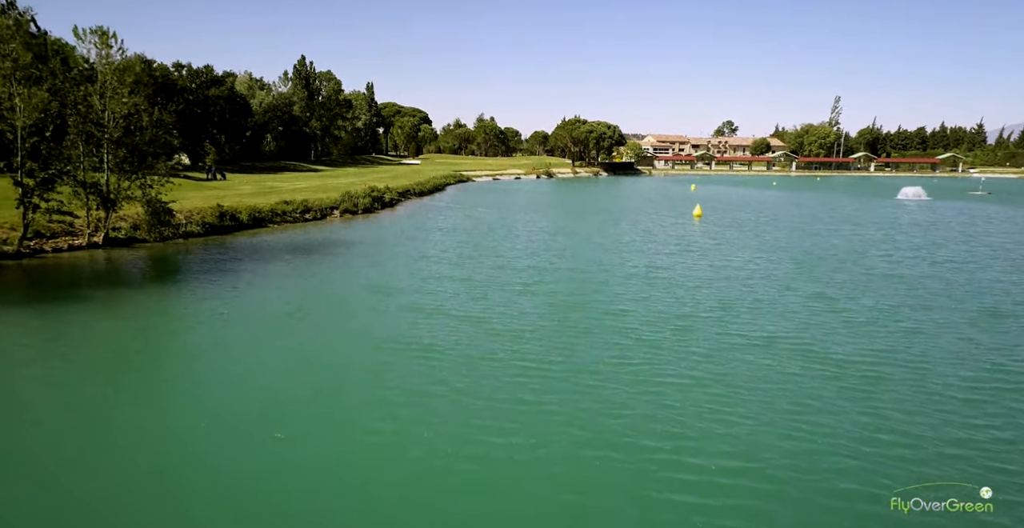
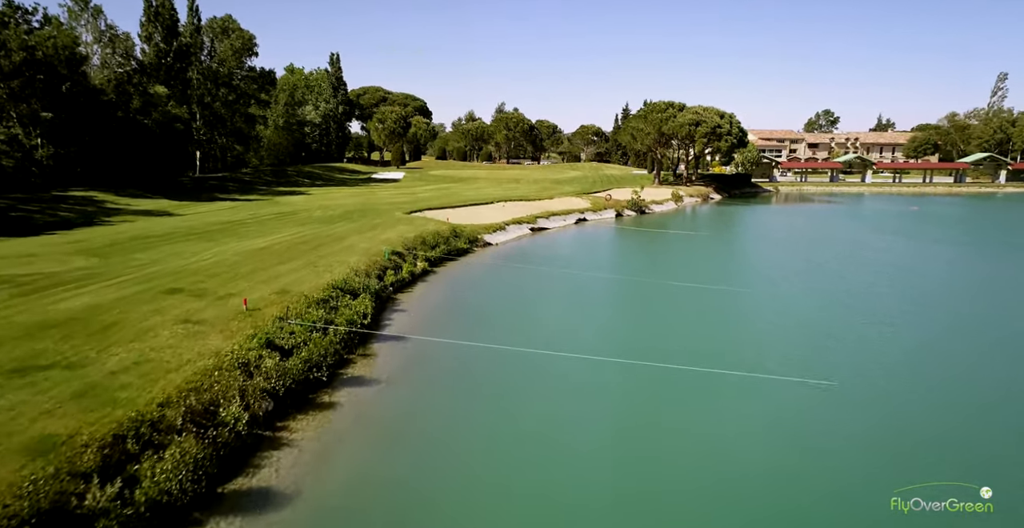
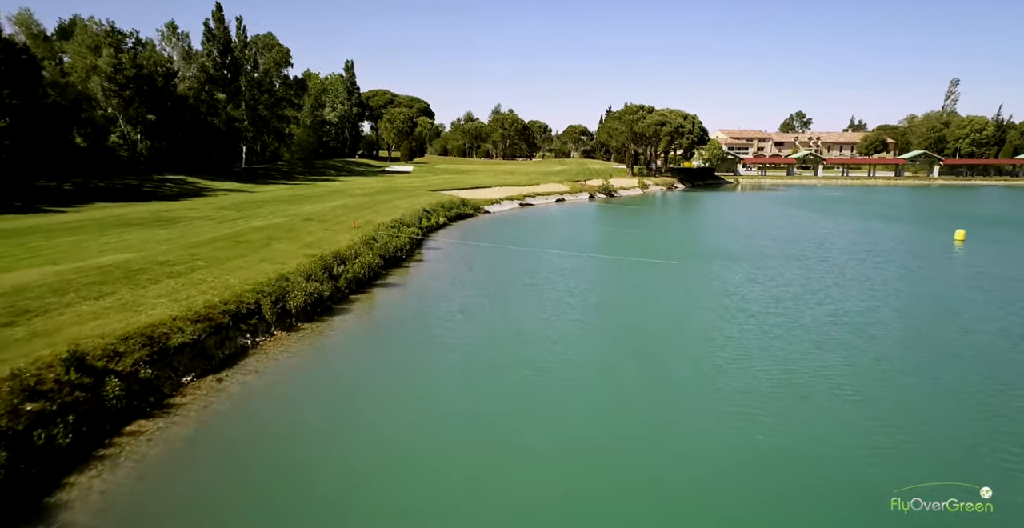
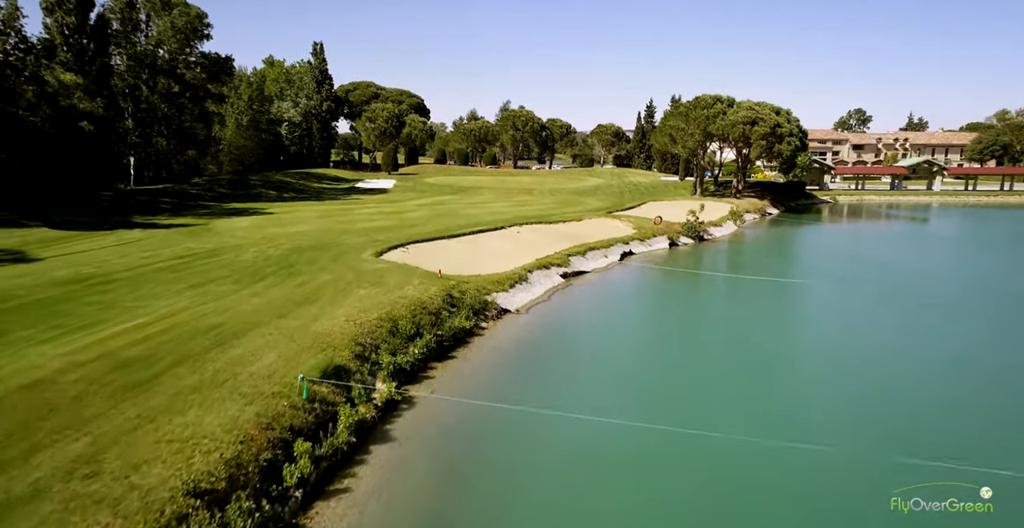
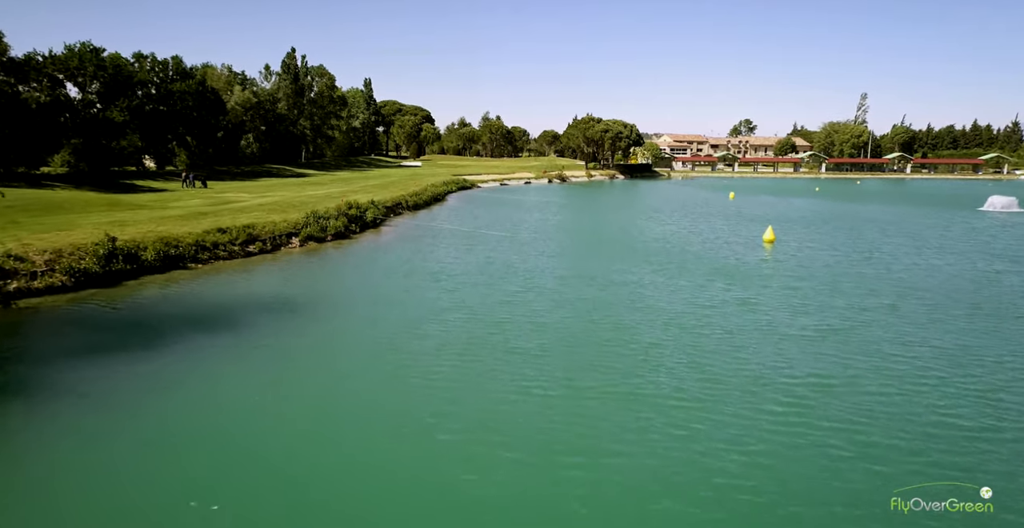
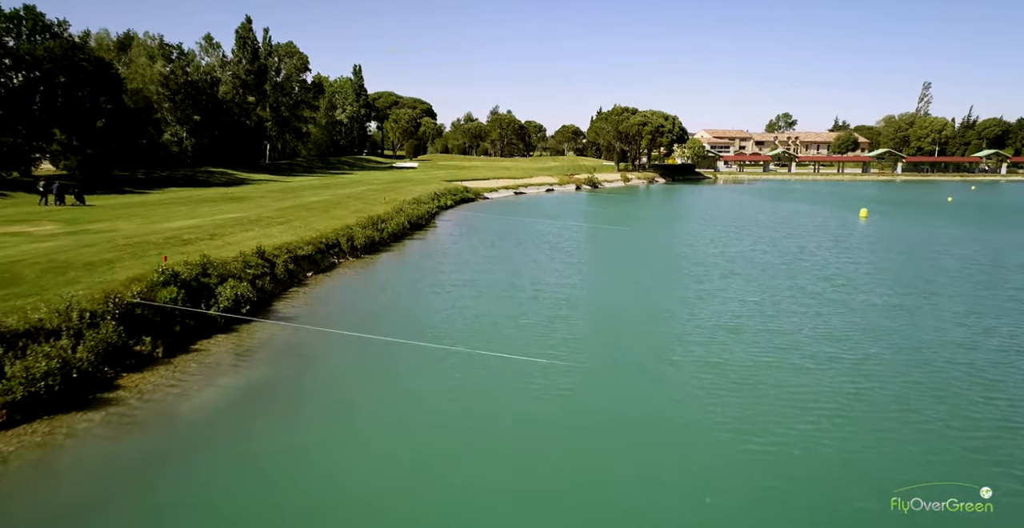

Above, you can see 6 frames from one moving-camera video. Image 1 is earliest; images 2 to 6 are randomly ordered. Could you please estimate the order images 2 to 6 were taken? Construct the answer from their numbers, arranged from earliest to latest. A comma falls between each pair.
5, 6, 3, 2, 4
